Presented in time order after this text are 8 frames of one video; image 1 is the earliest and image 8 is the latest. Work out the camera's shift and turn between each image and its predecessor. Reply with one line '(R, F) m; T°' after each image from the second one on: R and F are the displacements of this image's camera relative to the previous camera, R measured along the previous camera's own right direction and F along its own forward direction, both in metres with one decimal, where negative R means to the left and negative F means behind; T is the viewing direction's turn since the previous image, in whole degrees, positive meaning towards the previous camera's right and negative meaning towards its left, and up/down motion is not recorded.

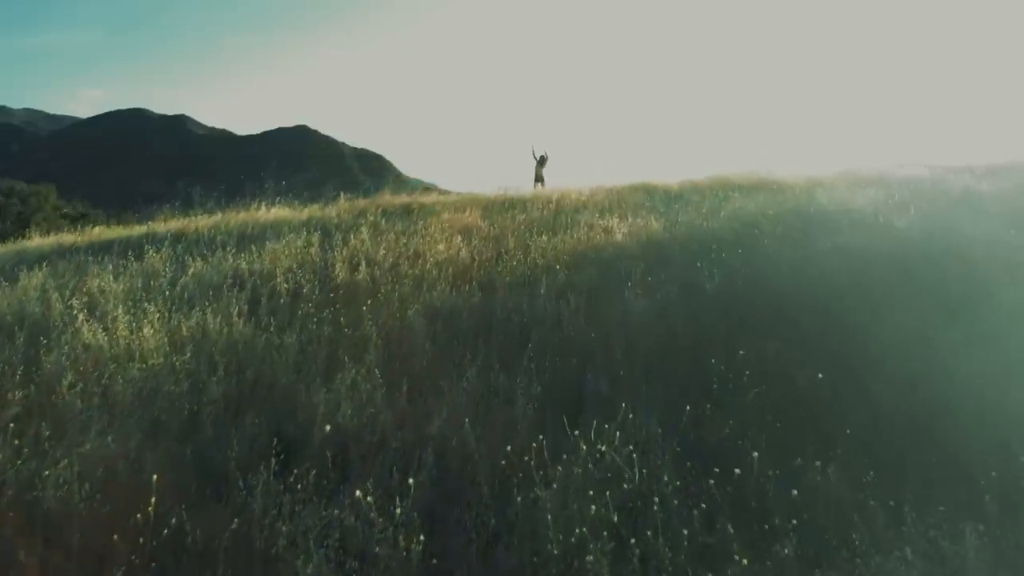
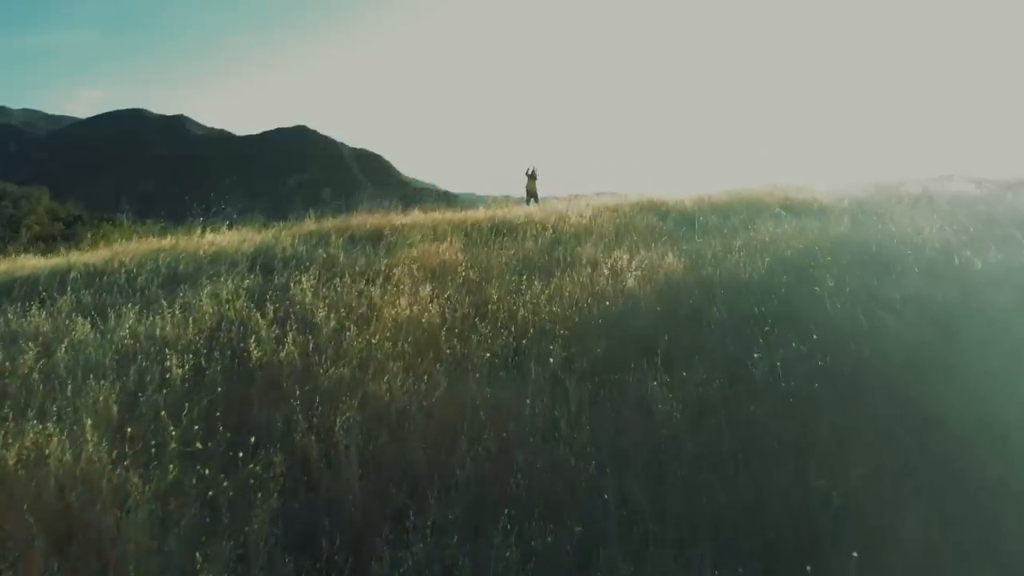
(+0.2, +1.7) m; 0°
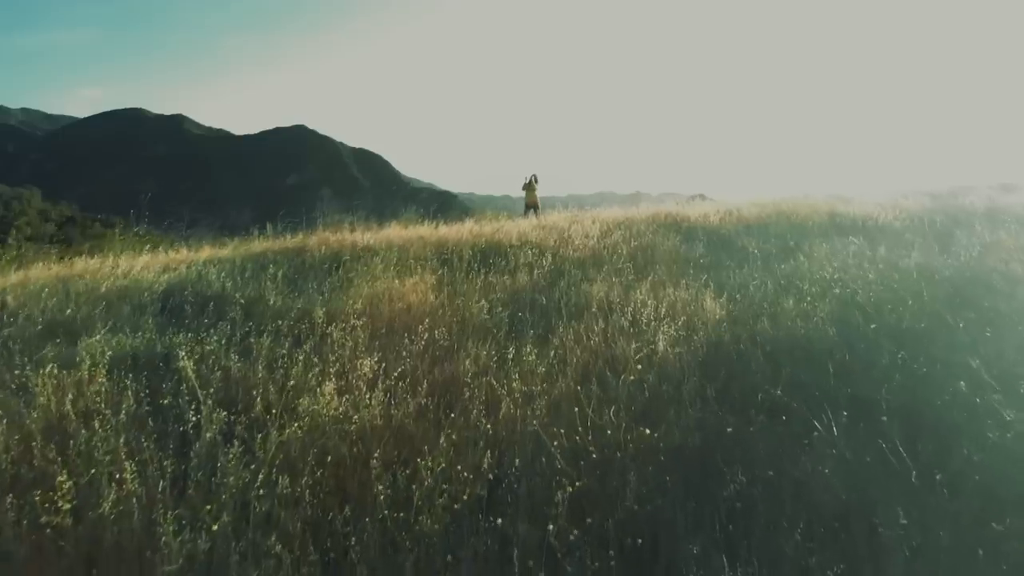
(+0.1, +1.8) m; 0°
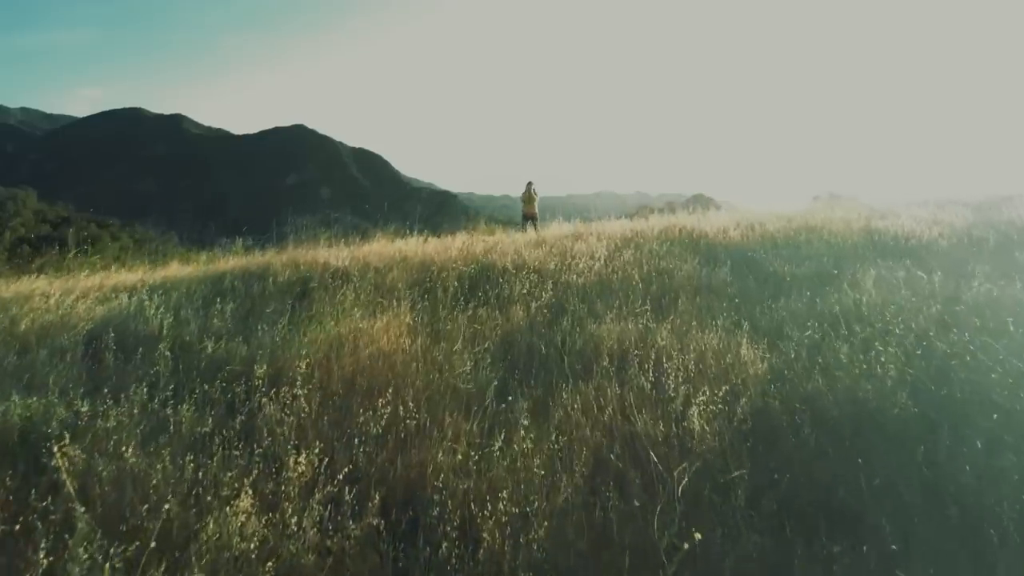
(+0.1, +1.0) m; 0°
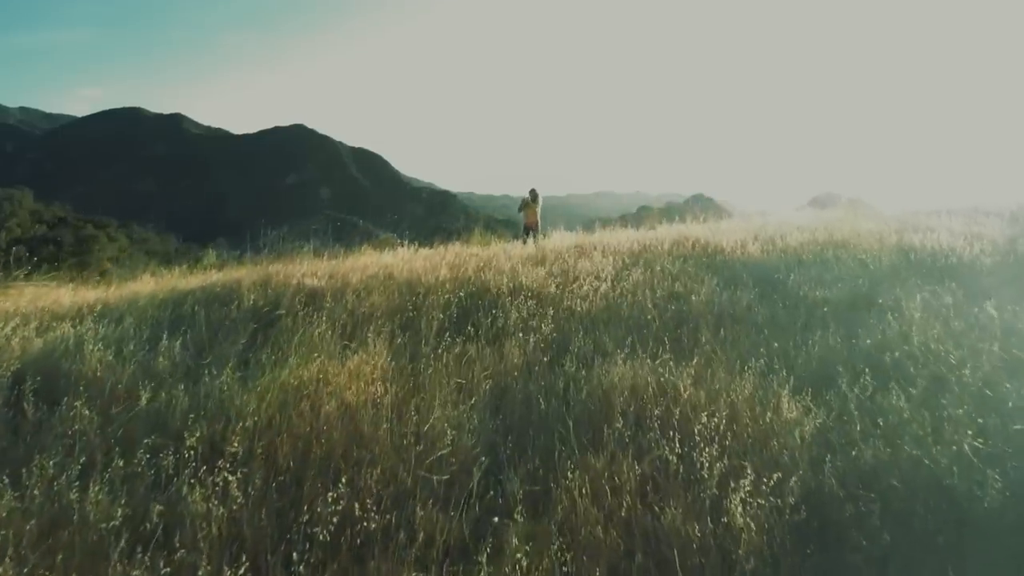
(0.0, +0.8) m; 0°
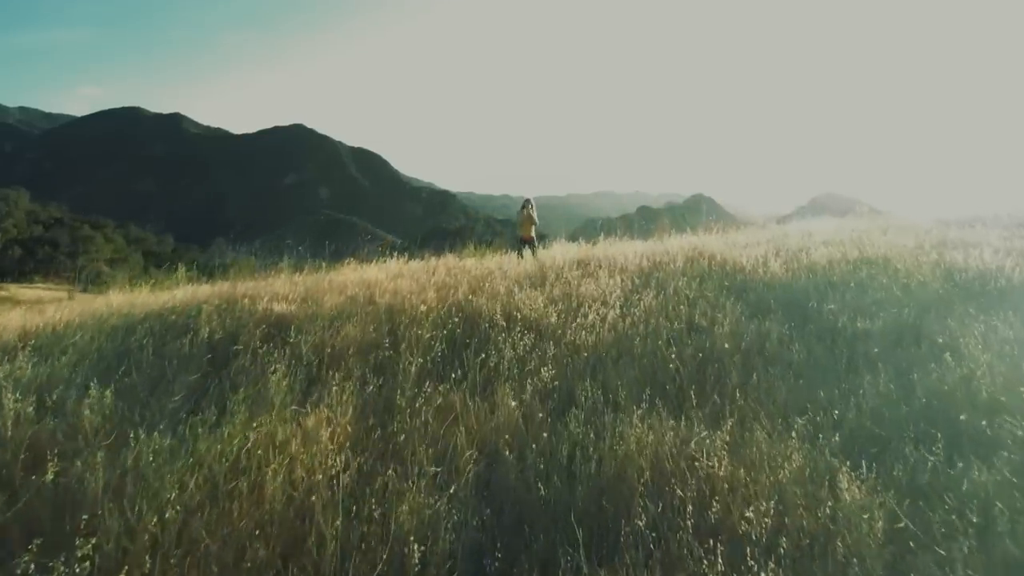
(0.0, +0.8) m; 0°
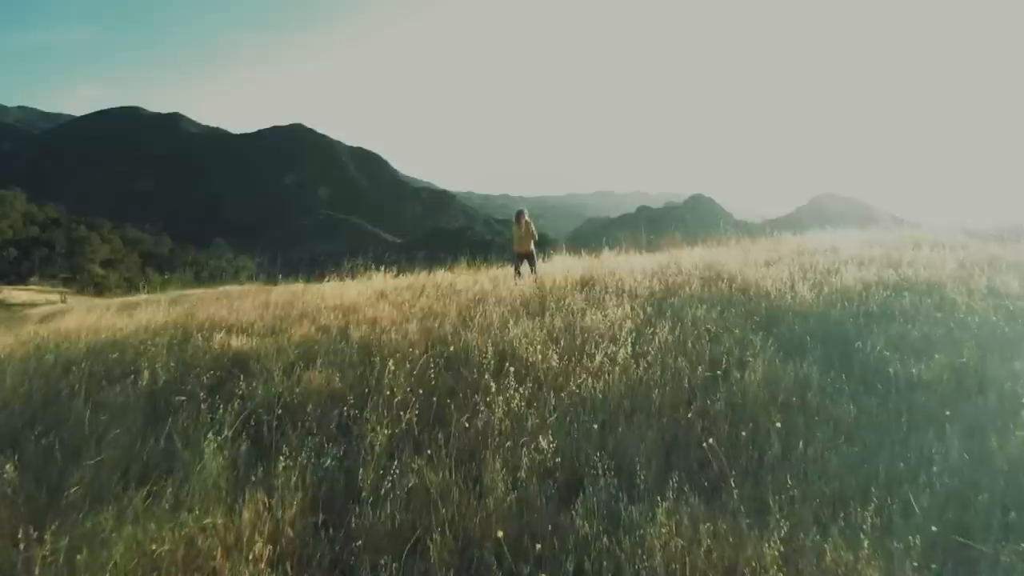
(0.0, +0.8) m; 0°
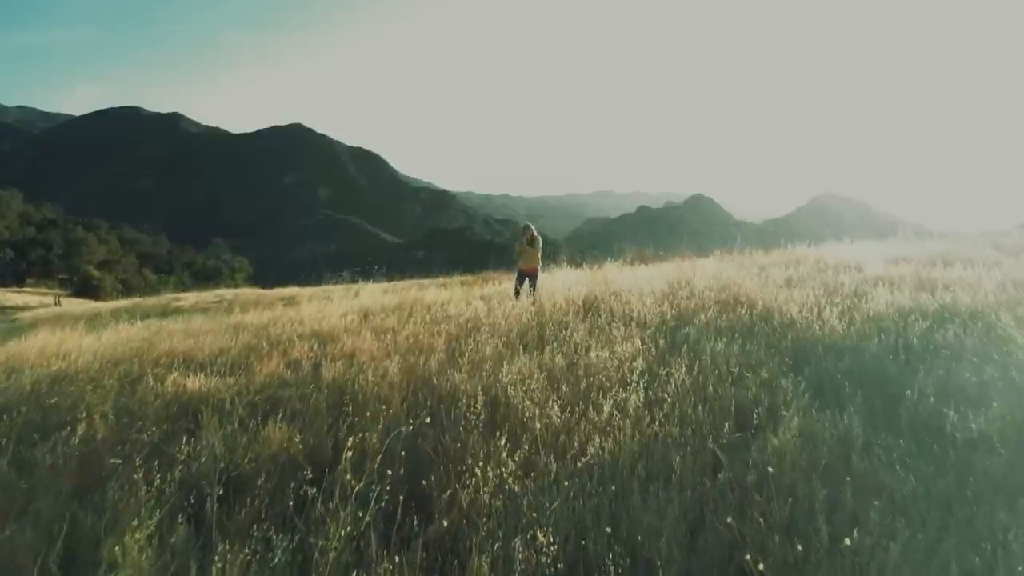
(0.0, +0.6) m; 0°
